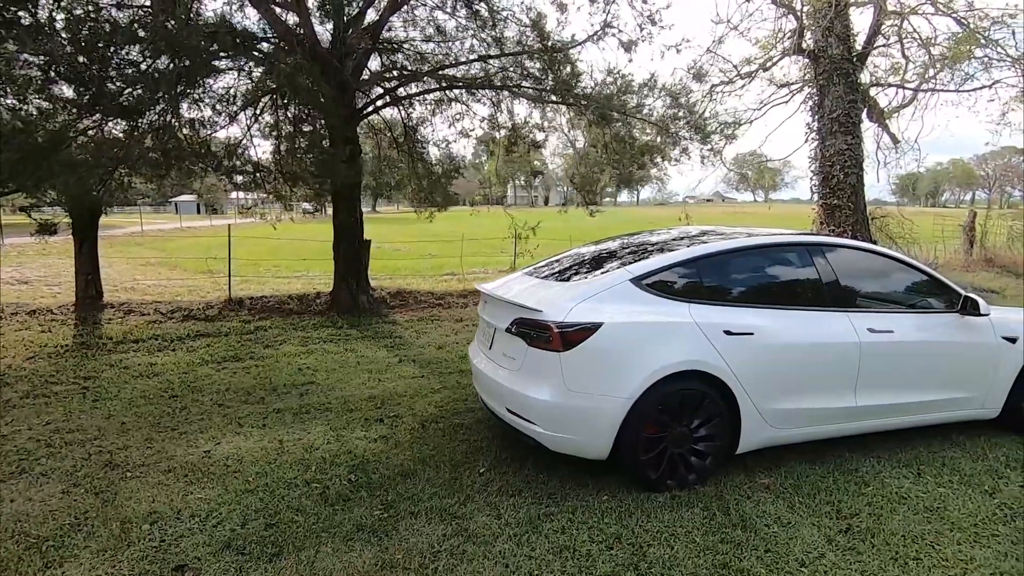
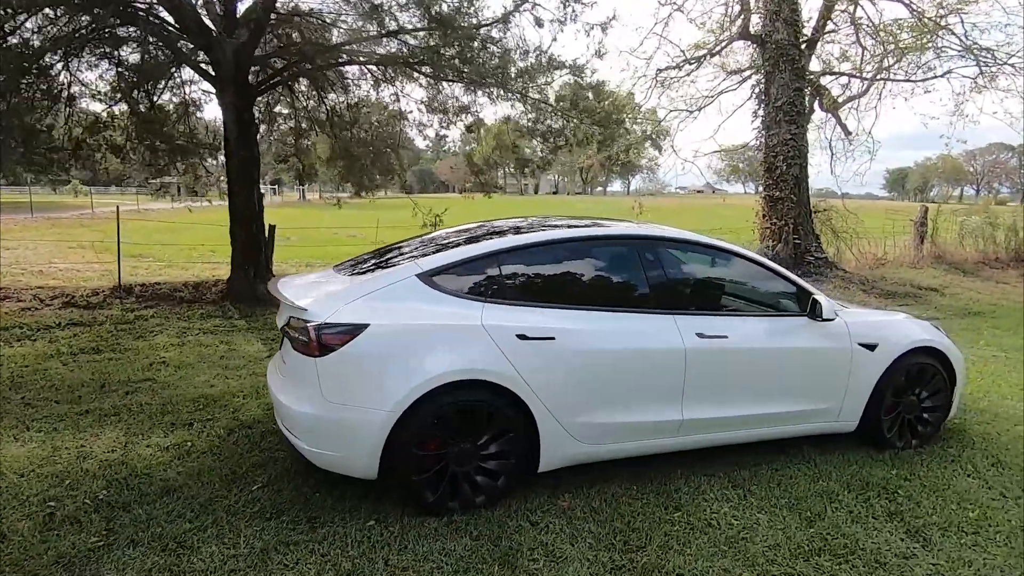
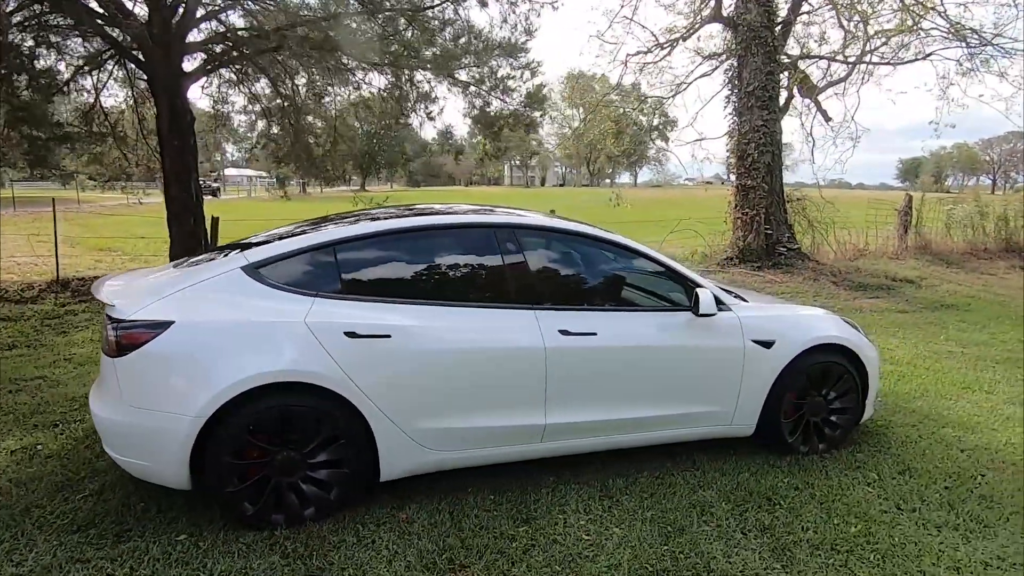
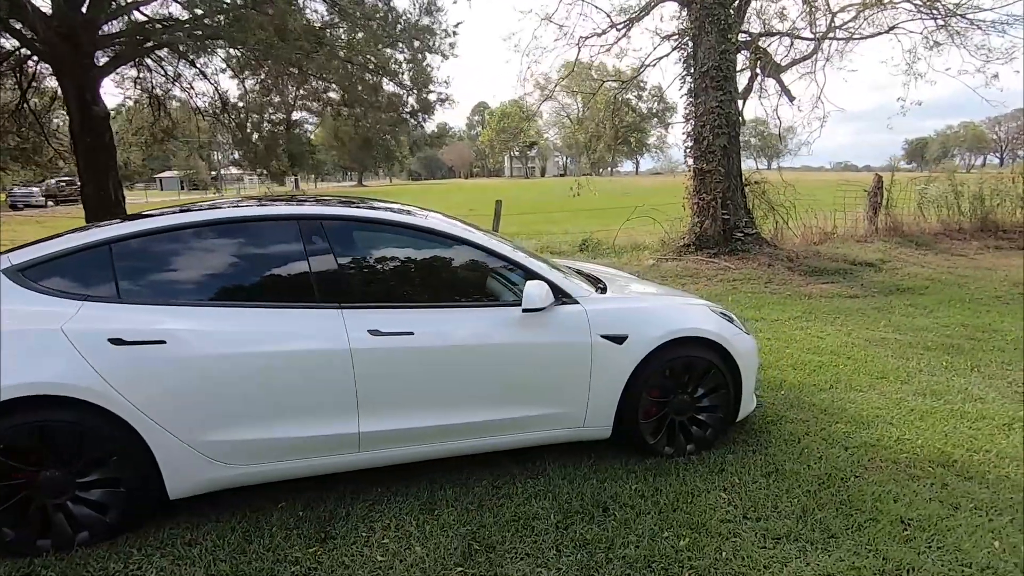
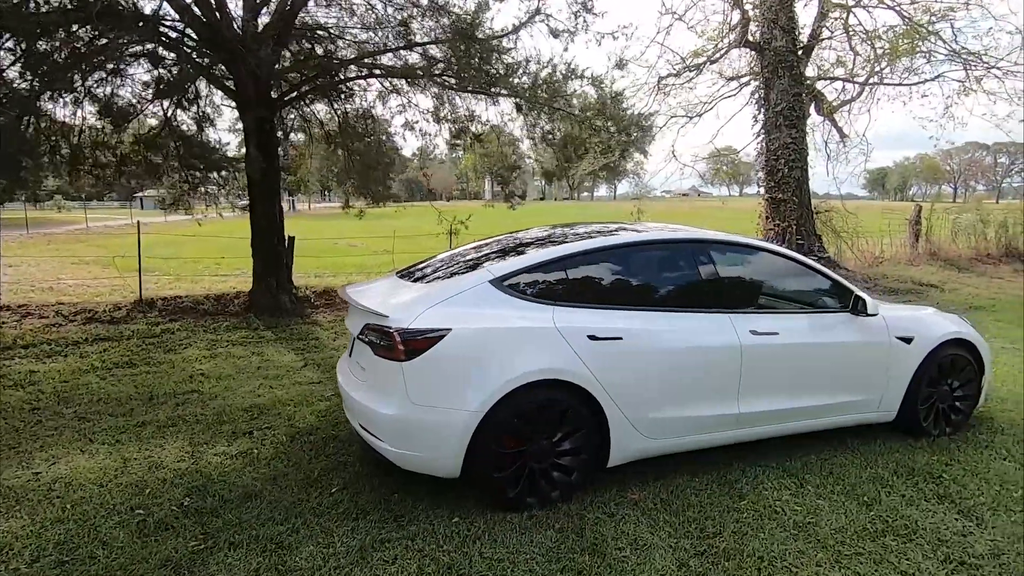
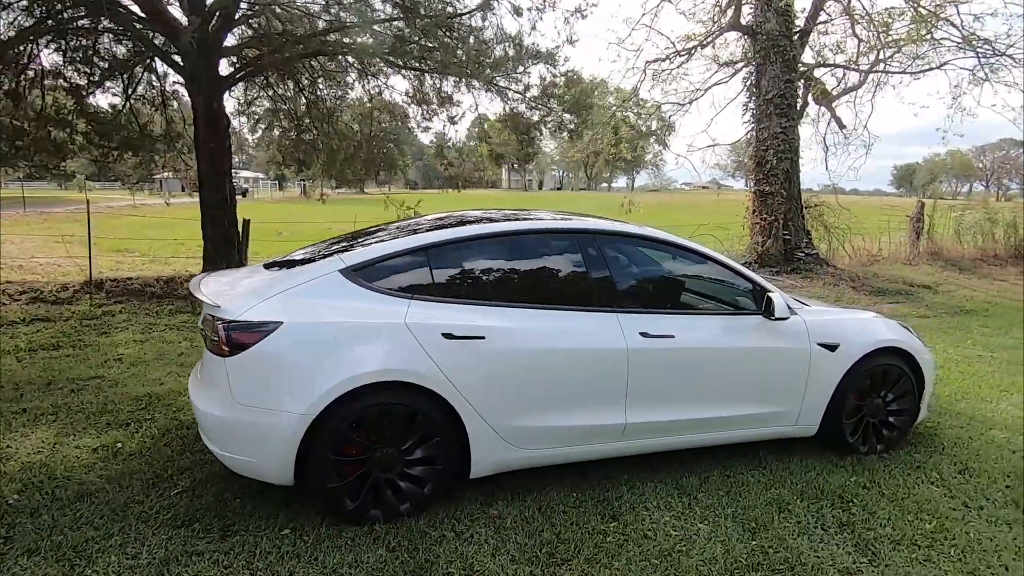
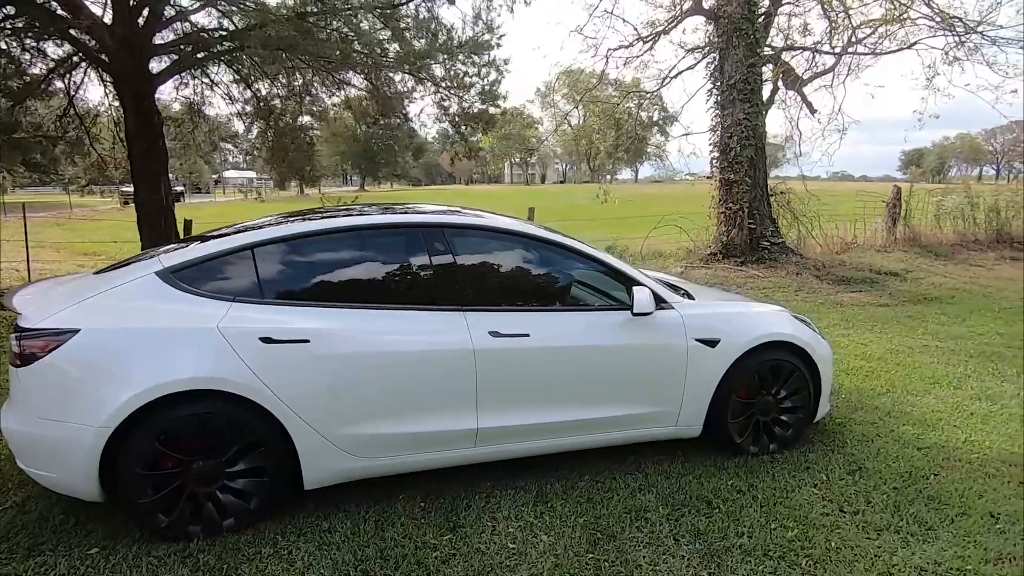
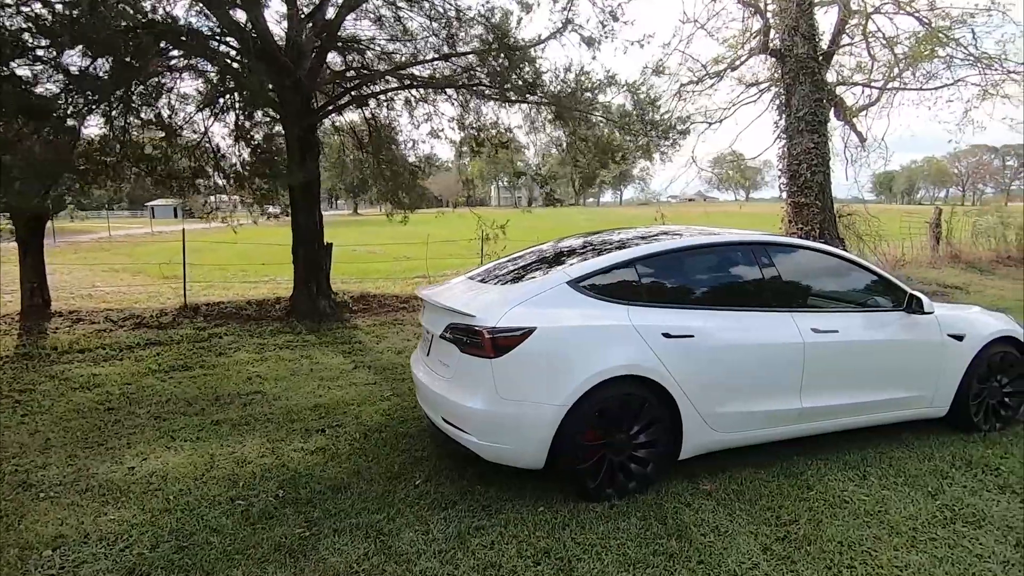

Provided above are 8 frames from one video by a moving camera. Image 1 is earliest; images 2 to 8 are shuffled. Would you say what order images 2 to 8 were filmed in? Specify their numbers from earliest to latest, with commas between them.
8, 5, 2, 6, 3, 7, 4
